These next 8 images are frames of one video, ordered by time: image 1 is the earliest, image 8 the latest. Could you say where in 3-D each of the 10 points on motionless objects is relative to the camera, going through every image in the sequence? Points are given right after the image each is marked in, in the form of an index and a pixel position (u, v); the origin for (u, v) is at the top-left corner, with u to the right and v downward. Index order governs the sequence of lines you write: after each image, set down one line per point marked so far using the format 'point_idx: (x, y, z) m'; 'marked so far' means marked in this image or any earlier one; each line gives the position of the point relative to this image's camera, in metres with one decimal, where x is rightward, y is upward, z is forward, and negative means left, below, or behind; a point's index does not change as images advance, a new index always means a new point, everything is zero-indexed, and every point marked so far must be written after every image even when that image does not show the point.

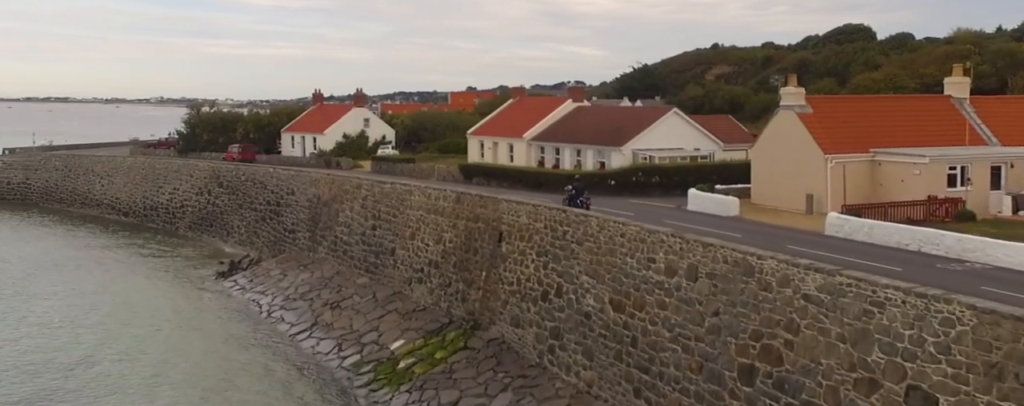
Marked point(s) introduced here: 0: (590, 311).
0: (+1.6, -2.2, +16.4) m
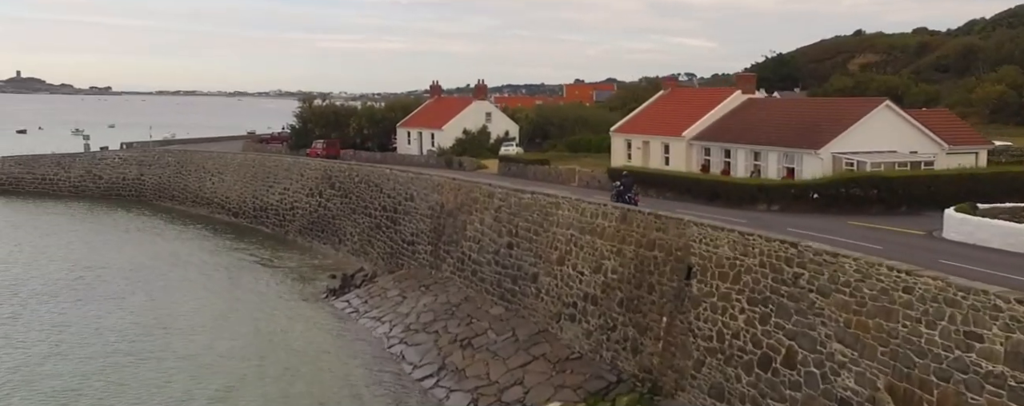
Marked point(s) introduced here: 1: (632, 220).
0: (+4.7, -2.7, +11.2) m
1: (+2.6, -0.4, +17.2) m
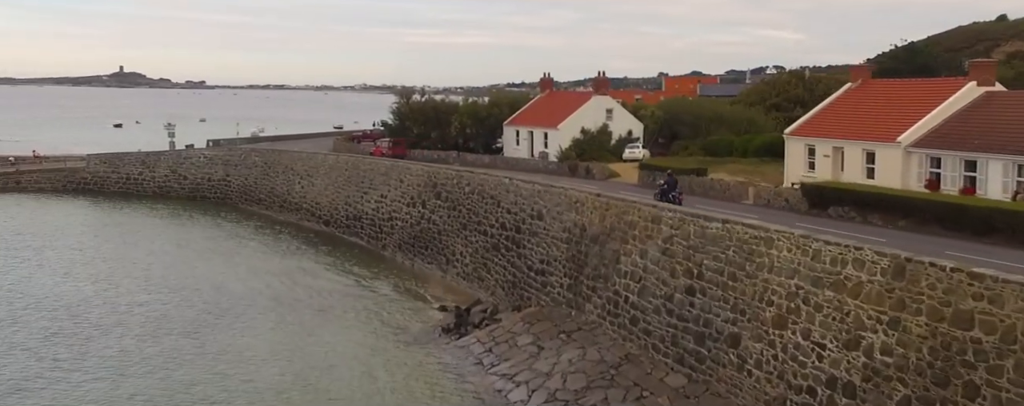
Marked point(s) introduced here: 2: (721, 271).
0: (+7.3, -3.5, +5.3) m
1: (+5.8, -1.1, +11.4) m
2: (+4.1, -1.3, +15.4) m
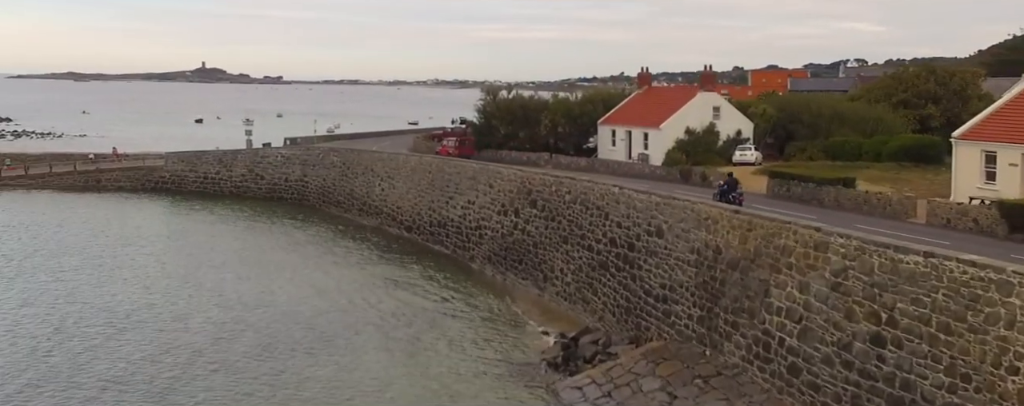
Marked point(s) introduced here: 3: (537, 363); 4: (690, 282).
0: (+8.7, -4.0, +1.6) m
1: (+7.7, -1.5, +7.8) m
2: (+6.3, -1.8, +12.0) m
3: (+0.5, -3.8, +19.1) m
4: (+4.1, -1.8, +18.3) m
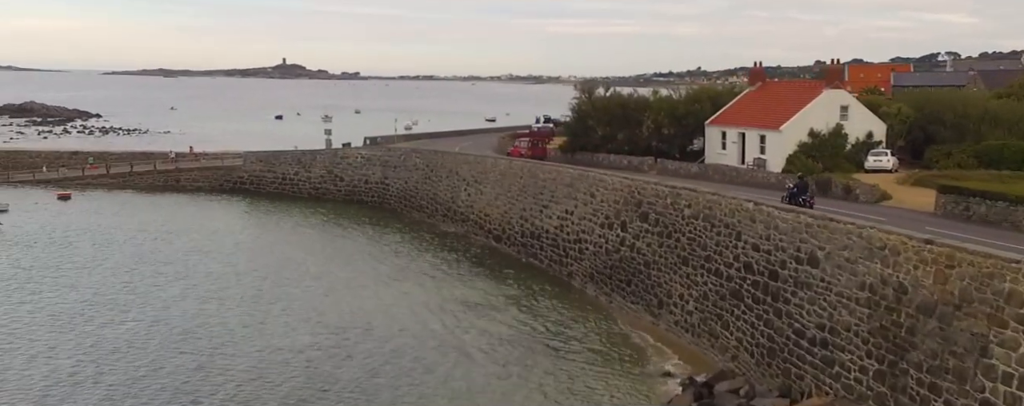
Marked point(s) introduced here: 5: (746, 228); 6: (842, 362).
0: (+9.6, -4.6, -2.2) m
1: (+9.2, -2.1, +4.0) m
2: (+8.1, -2.3, +8.3) m
3: (+3.0, -4.3, +16.0) m
4: (+6.5, -2.3, +14.9) m
5: (+5.7, -0.6, +19.3) m
6: (+6.3, -3.1, +15.3) m
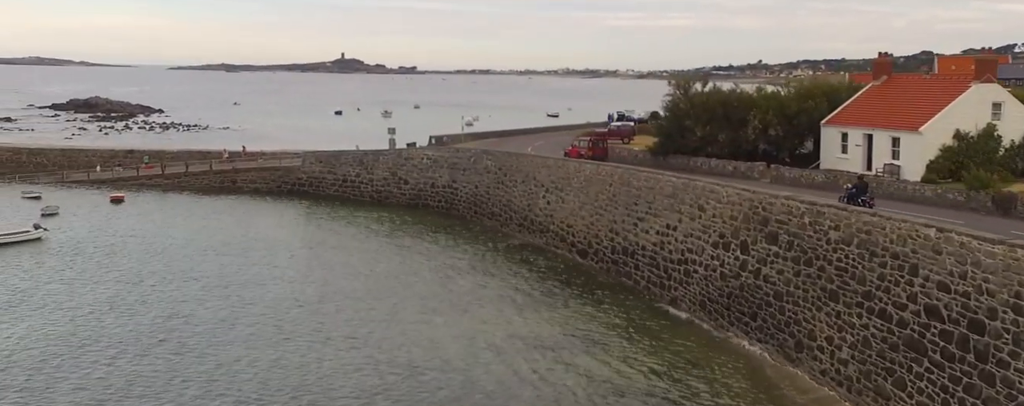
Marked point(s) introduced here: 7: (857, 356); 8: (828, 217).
0: (+10.3, -5.3, -6.6) m
1: (+10.4, -2.7, -0.3) m
2: (+9.6, -2.9, +4.0) m
3: (+5.0, -4.8, +12.0) m
4: (+8.4, -2.9, +10.6) m
5: (+7.9, -1.1, +15.1) m
6: (+8.3, -3.6, +11.1) m
7: (+7.1, -3.1, +16.5) m
8: (+7.2, -0.3, +18.3) m
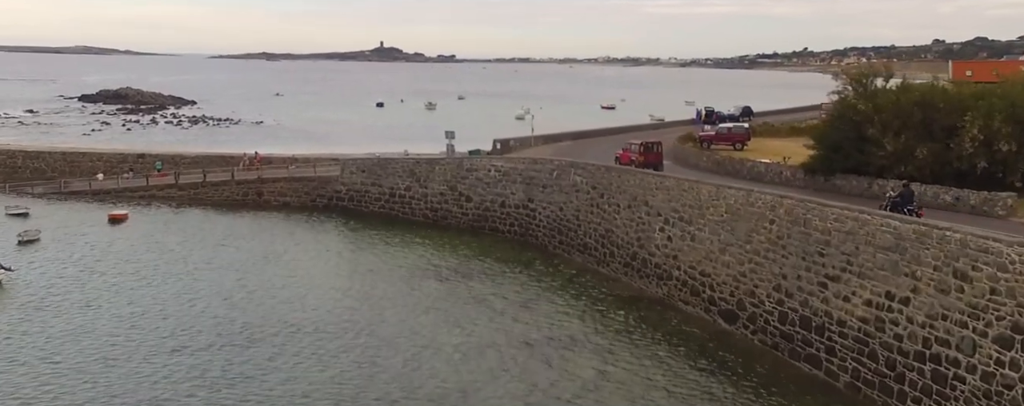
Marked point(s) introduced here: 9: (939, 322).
0: (+11.8, -7.0, -15.5) m
1: (+12.1, -4.4, -9.3) m
2: (+11.6, -4.5, -4.9) m
3: (+7.4, -6.2, +3.3) m
4: (+10.7, -4.3, +1.8) m
5: (+10.4, -2.5, +6.2) m
6: (+10.5, -5.0, +2.3) m
7: (+9.6, -4.5, +7.7) m
8: (+9.8, -1.6, +9.4) m
9: (+7.9, -2.2, +14.7) m
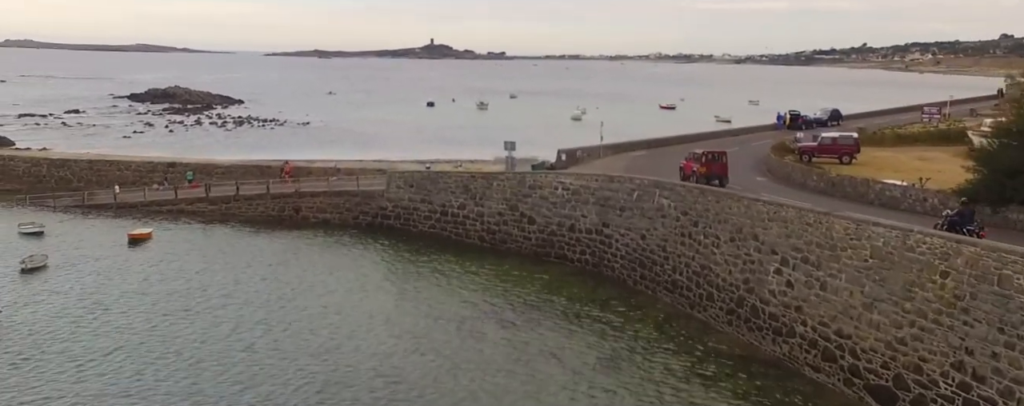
0: (+11.3, -8.1, -20.8) m
1: (+12.1, -5.4, -14.7) m
2: (+11.8, -5.5, -10.3) m
3: (+8.0, -7.2, -1.8) m
4: (+11.3, -5.3, -3.6) m
5: (+11.3, -3.5, +0.9) m
6: (+11.2, -6.1, -3.0) m
7: (+10.6, -5.5, +2.4) m
8: (+10.9, -2.6, +4.1) m
9: (+9.3, -3.2, +9.5) m
